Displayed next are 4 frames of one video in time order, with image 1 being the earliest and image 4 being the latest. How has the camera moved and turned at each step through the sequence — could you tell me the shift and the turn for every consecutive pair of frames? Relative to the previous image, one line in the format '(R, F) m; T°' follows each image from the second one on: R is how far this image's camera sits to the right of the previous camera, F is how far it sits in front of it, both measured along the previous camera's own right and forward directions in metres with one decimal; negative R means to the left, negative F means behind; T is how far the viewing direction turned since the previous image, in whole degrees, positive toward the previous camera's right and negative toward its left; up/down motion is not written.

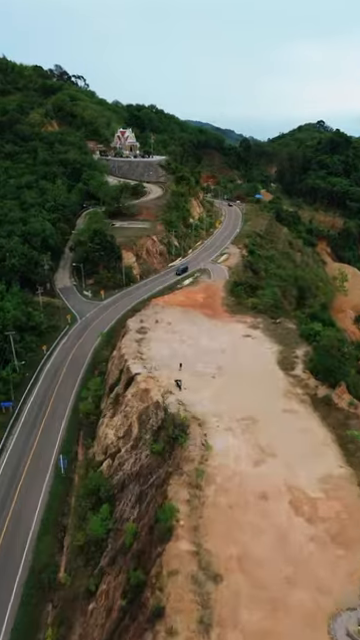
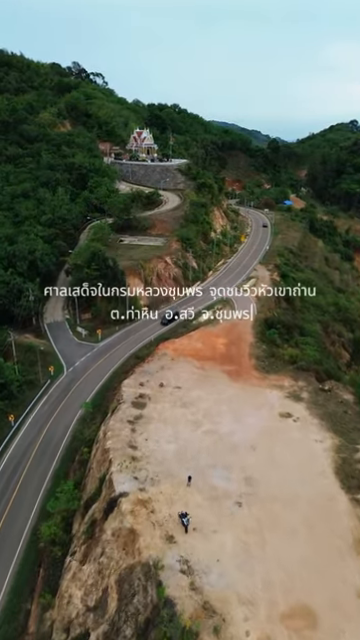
(+0.6, +12.1) m; -3°
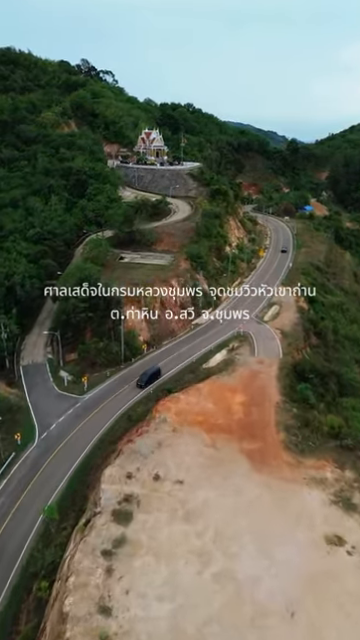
(+0.5, +9.6) m; -2°
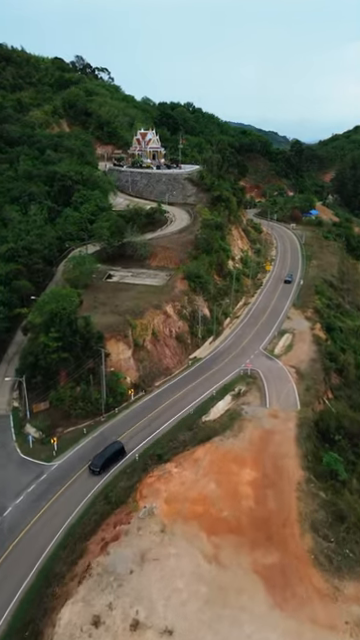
(+0.5, +7.6) m; 0°
